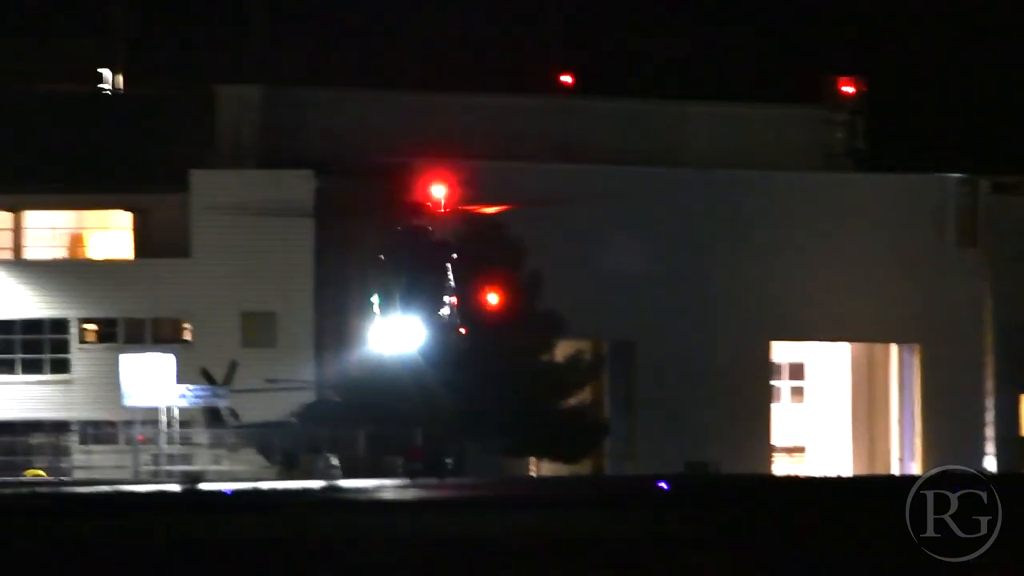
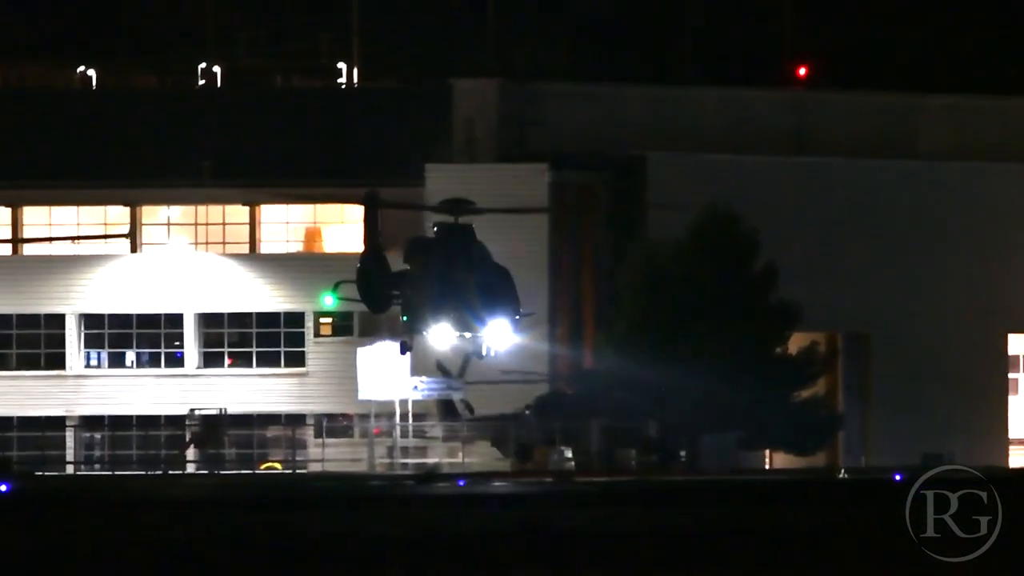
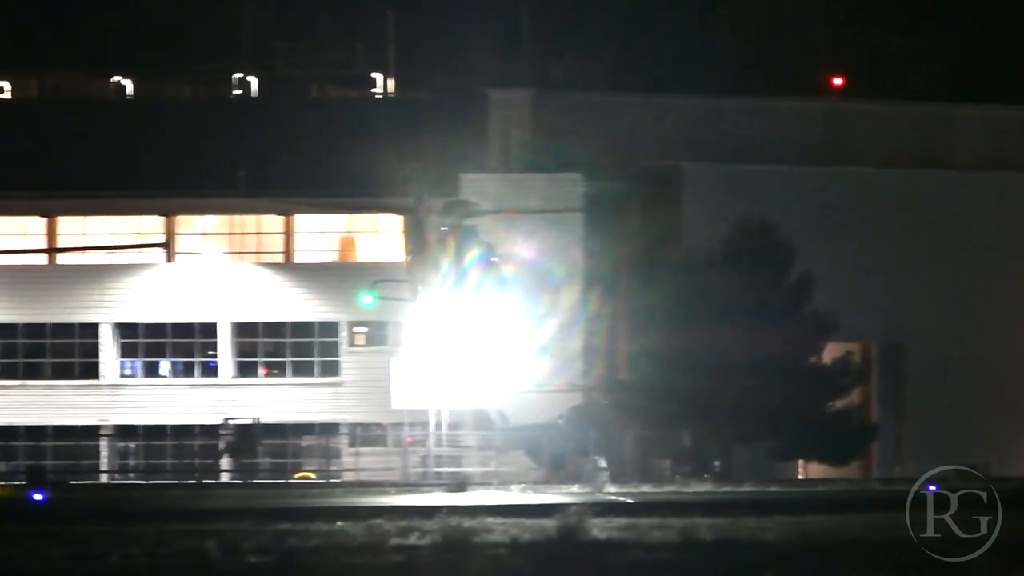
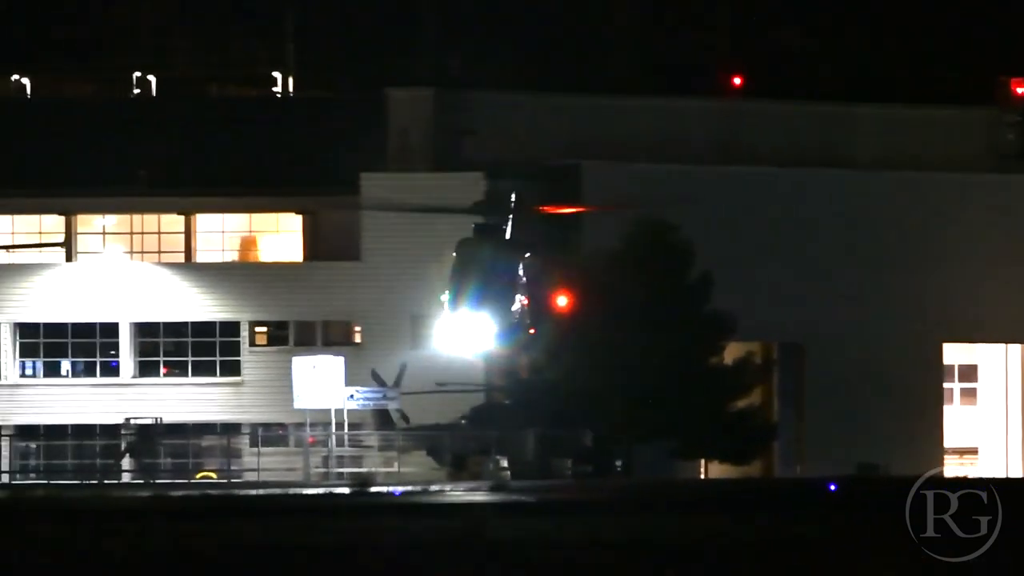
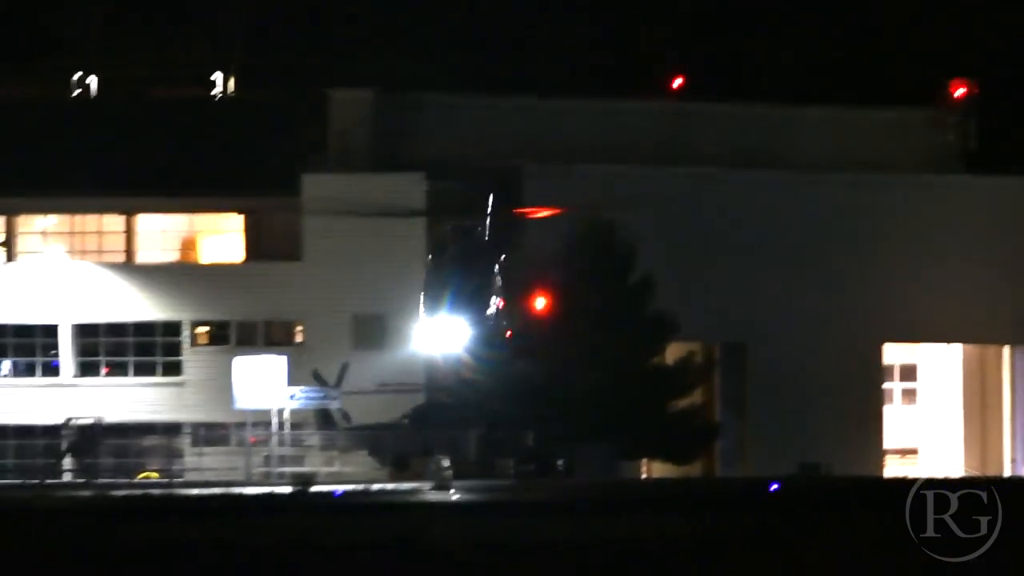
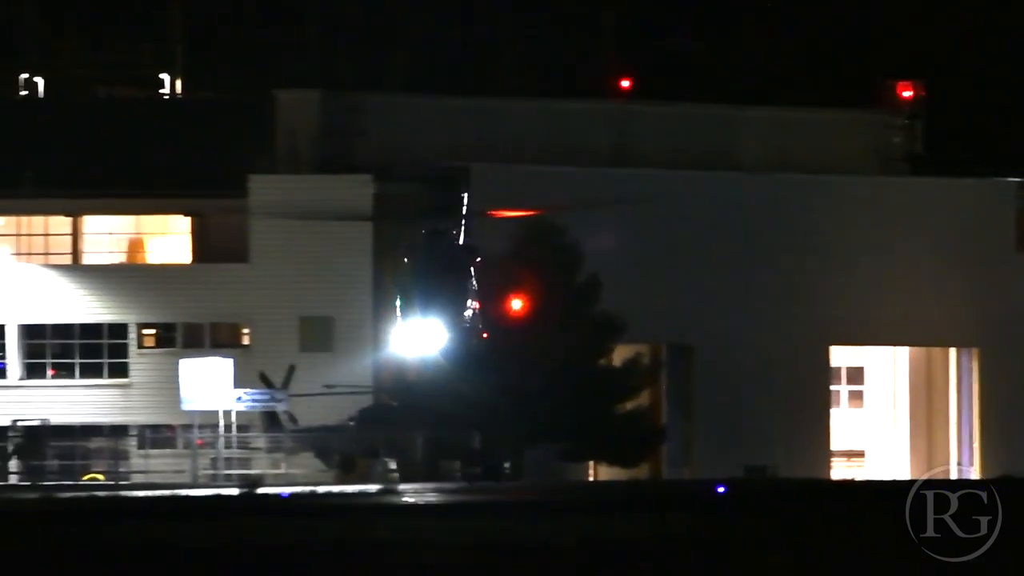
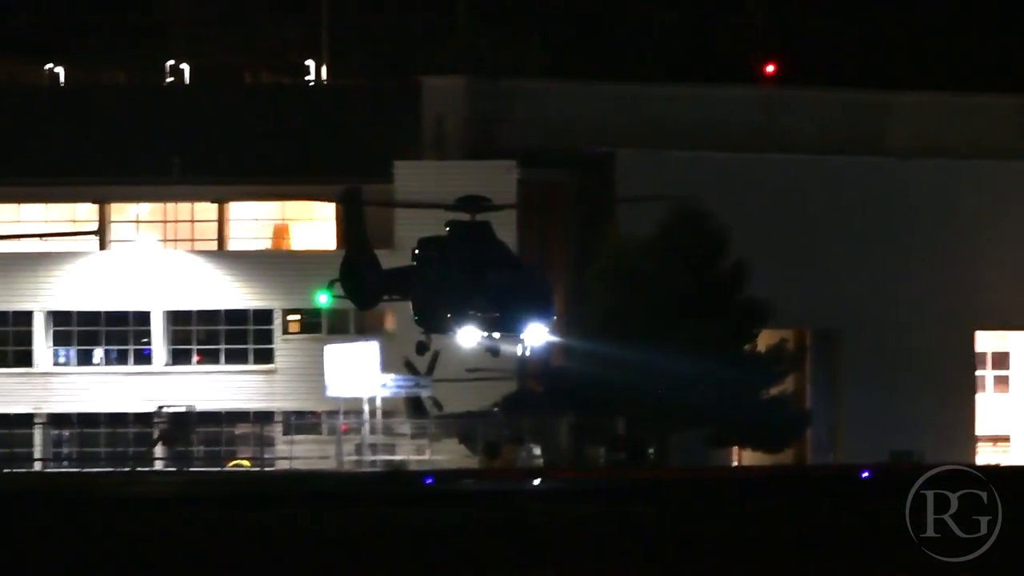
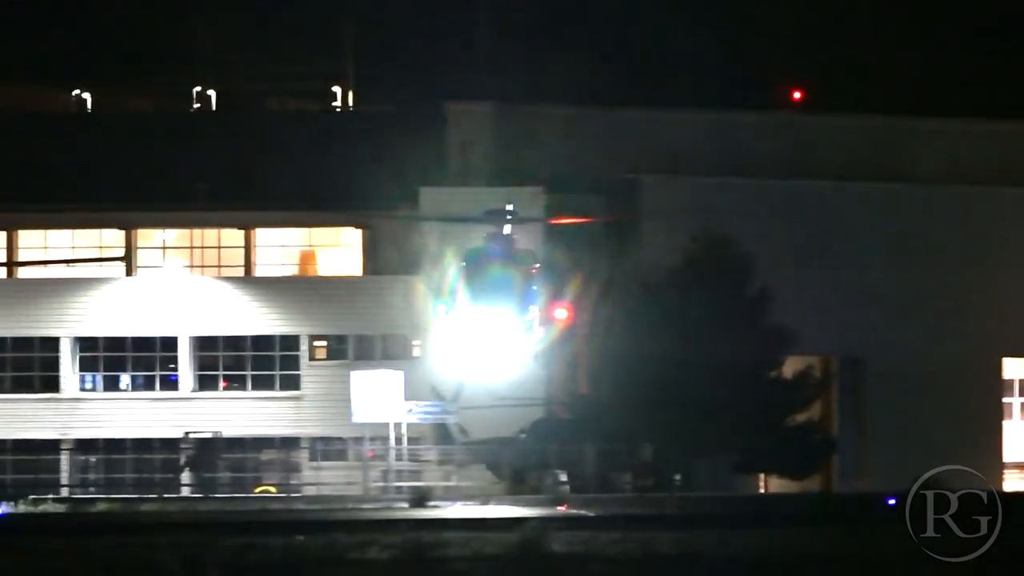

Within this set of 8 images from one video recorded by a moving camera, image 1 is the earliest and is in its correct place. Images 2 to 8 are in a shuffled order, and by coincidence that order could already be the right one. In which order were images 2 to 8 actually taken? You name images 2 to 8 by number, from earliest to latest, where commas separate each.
6, 5, 4, 8, 3, 2, 7
